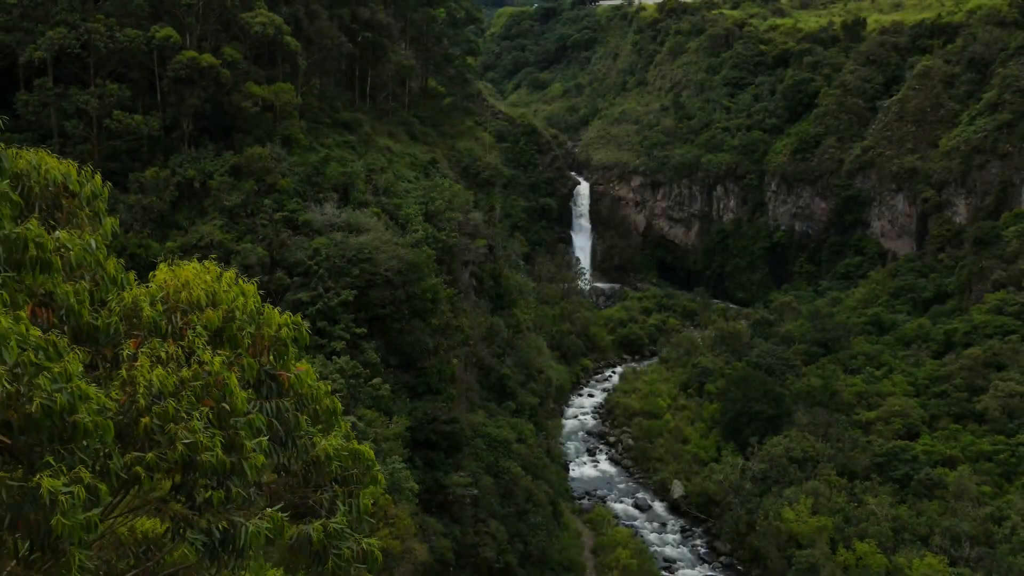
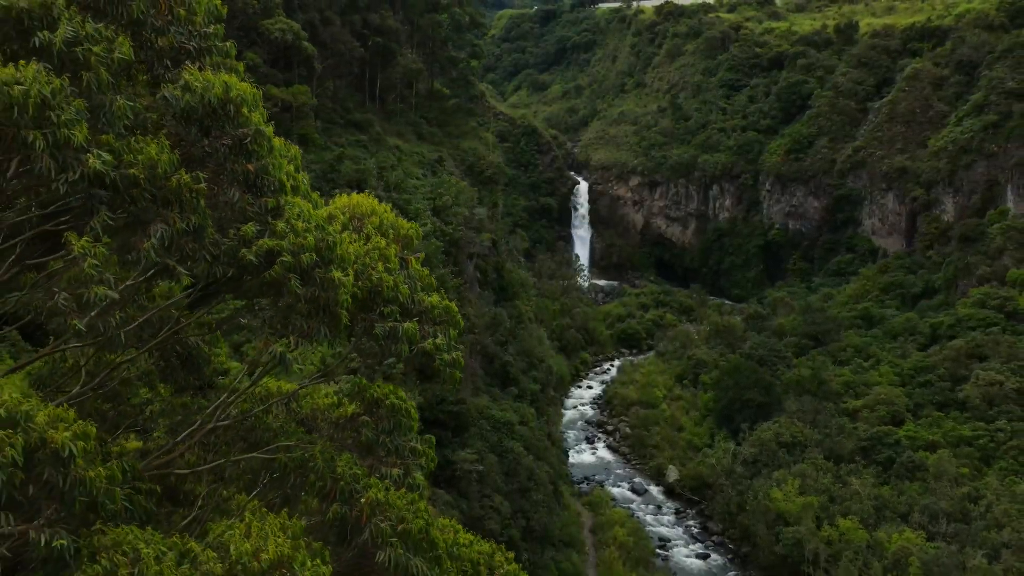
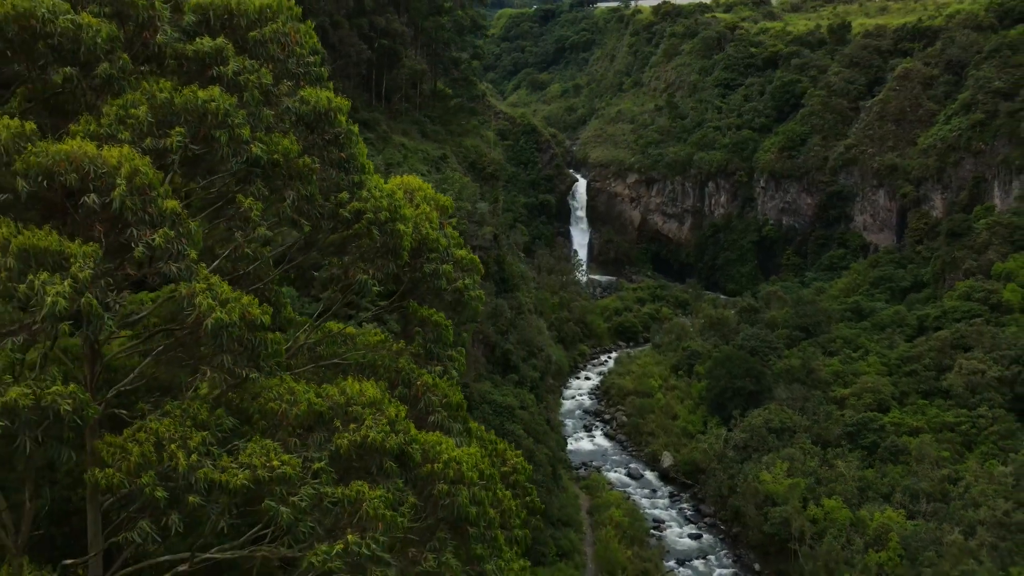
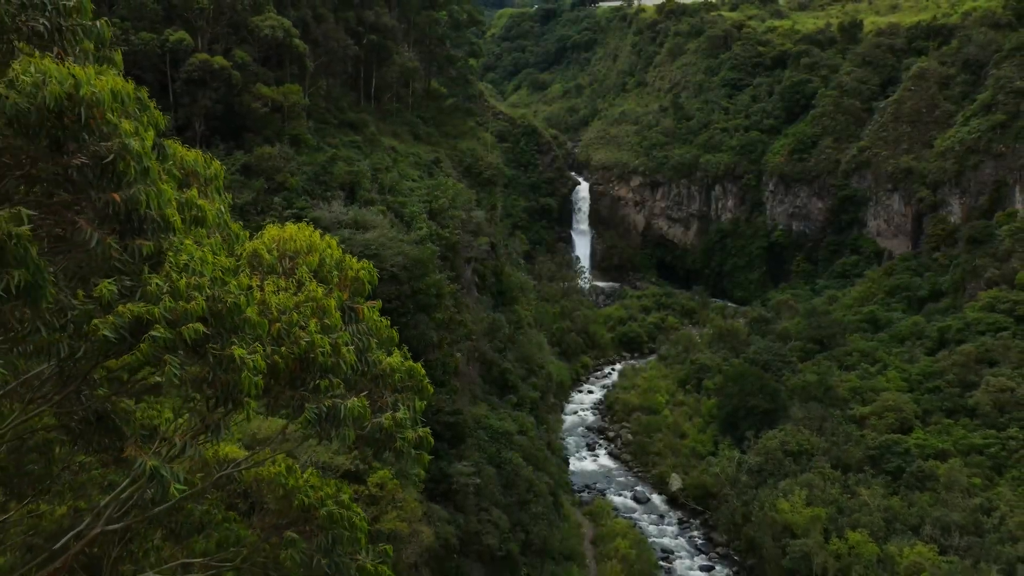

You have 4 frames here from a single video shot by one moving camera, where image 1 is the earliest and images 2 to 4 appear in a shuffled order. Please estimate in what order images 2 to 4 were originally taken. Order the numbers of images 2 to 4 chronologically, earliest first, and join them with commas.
4, 2, 3
